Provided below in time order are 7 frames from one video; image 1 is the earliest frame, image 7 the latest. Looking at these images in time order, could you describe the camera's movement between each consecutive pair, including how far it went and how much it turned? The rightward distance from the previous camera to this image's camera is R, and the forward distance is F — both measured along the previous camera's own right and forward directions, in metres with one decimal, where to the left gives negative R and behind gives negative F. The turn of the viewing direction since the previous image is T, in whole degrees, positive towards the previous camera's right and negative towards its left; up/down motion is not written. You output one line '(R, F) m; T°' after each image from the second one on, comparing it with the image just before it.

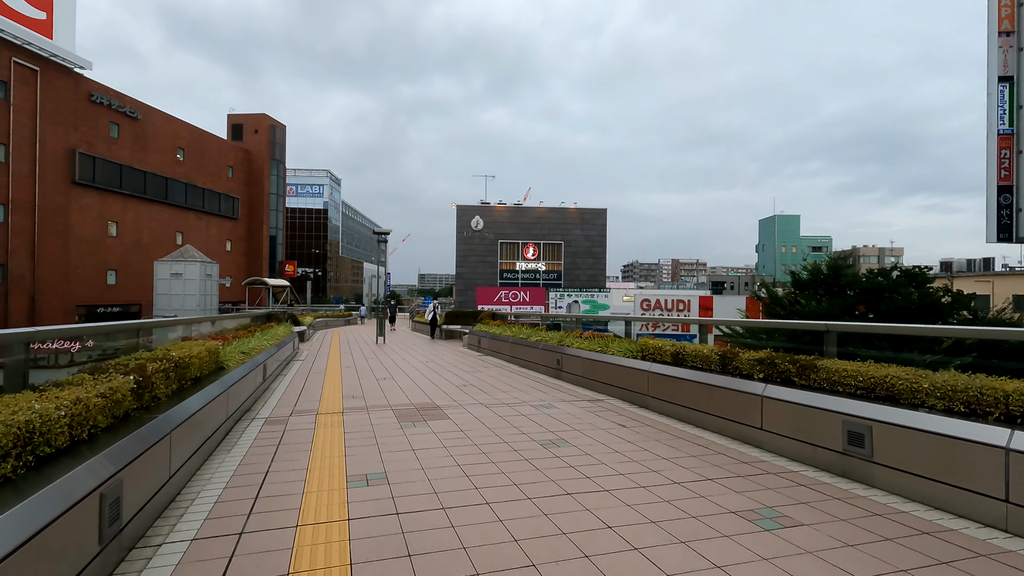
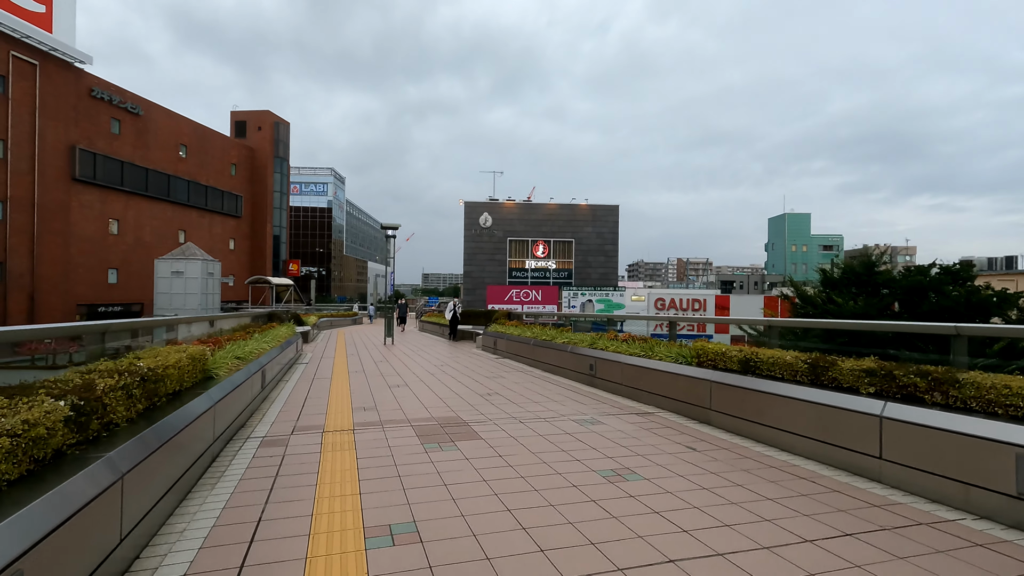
(-0.3, +0.8) m; 0°
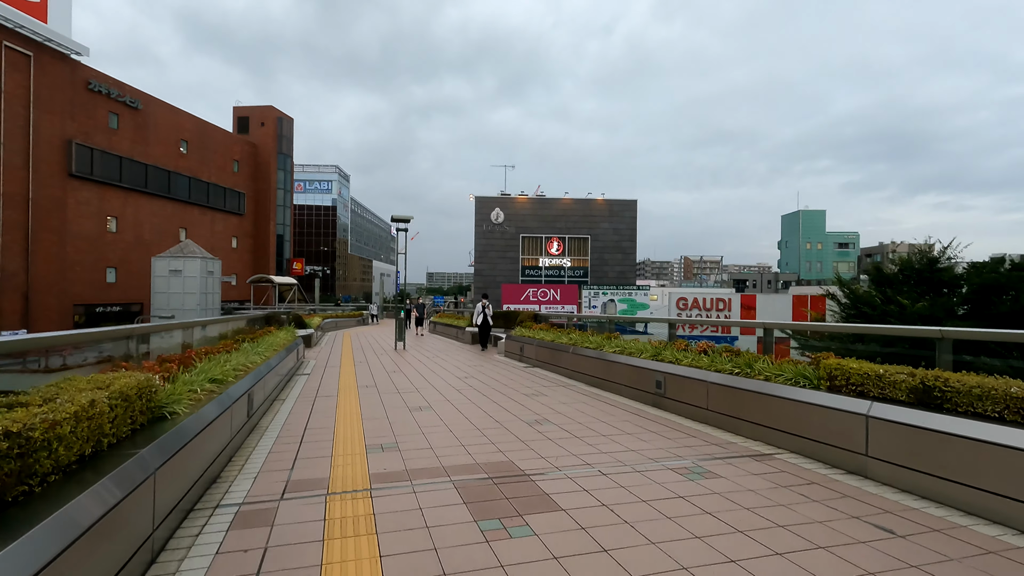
(-0.5, +1.3) m; 0°
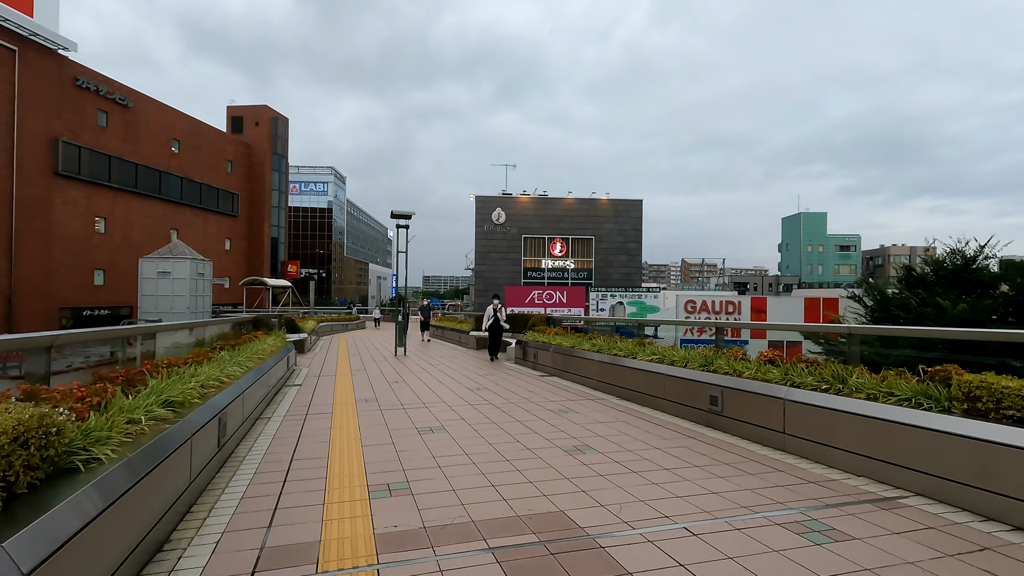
(-0.3, +0.9) m; 0°
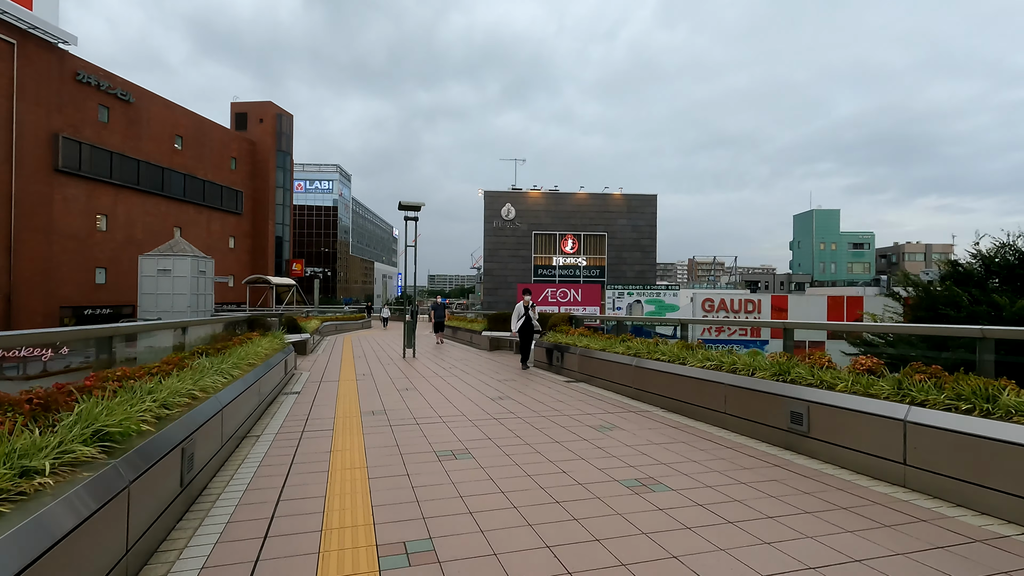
(-0.2, +0.8) m; -1°
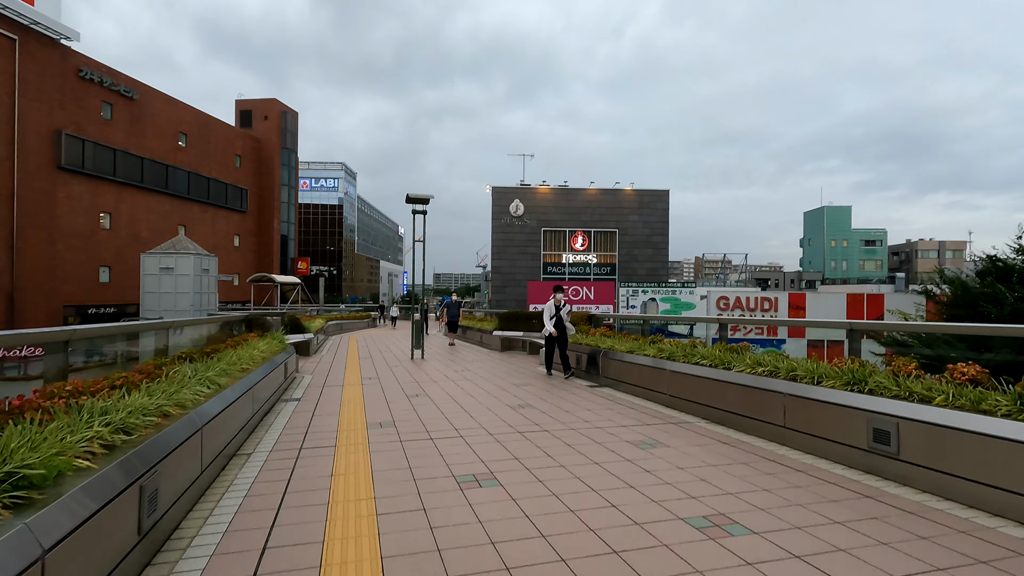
(-0.2, +0.6) m; -1°
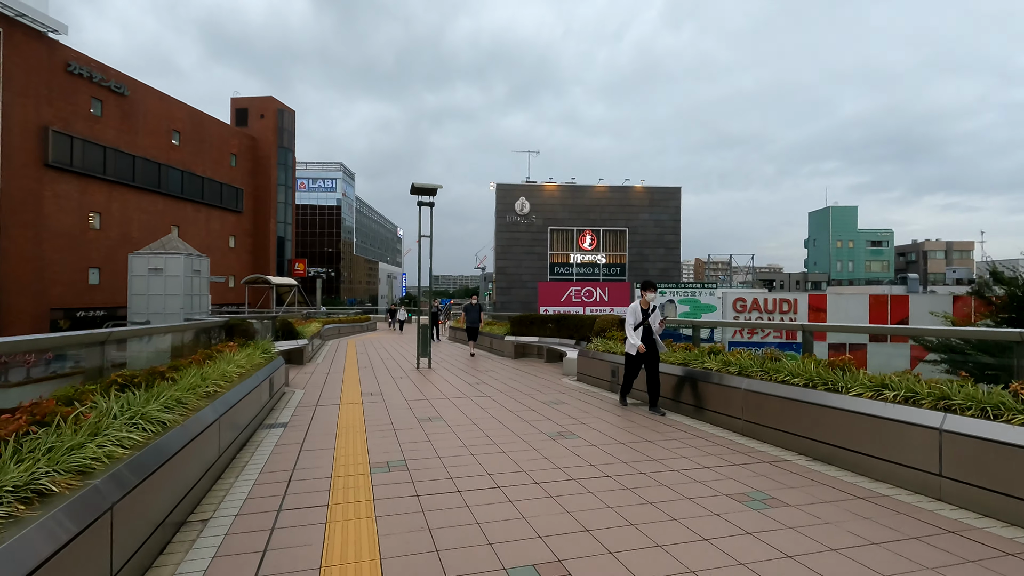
(-0.3, +1.1) m; 0°
